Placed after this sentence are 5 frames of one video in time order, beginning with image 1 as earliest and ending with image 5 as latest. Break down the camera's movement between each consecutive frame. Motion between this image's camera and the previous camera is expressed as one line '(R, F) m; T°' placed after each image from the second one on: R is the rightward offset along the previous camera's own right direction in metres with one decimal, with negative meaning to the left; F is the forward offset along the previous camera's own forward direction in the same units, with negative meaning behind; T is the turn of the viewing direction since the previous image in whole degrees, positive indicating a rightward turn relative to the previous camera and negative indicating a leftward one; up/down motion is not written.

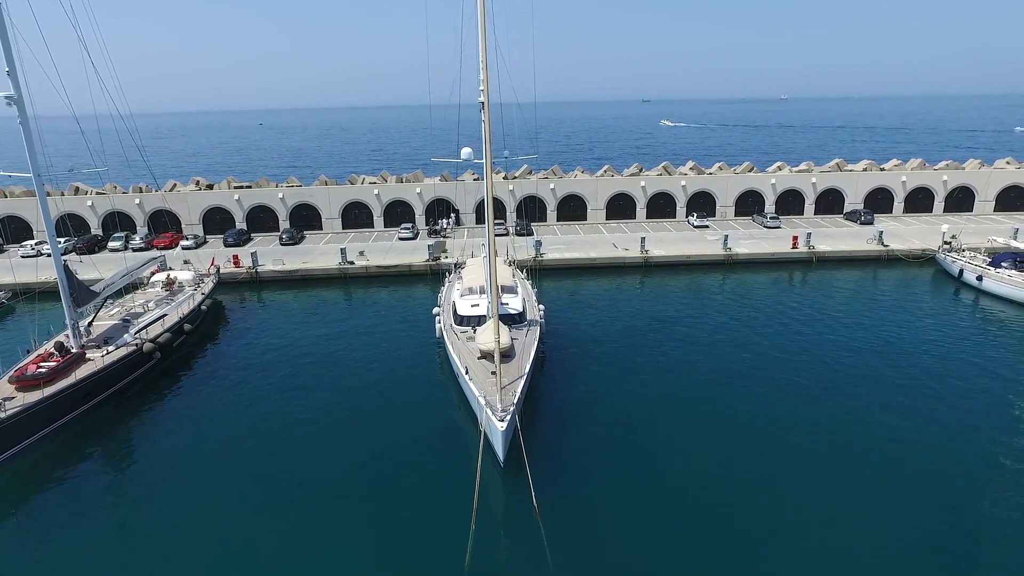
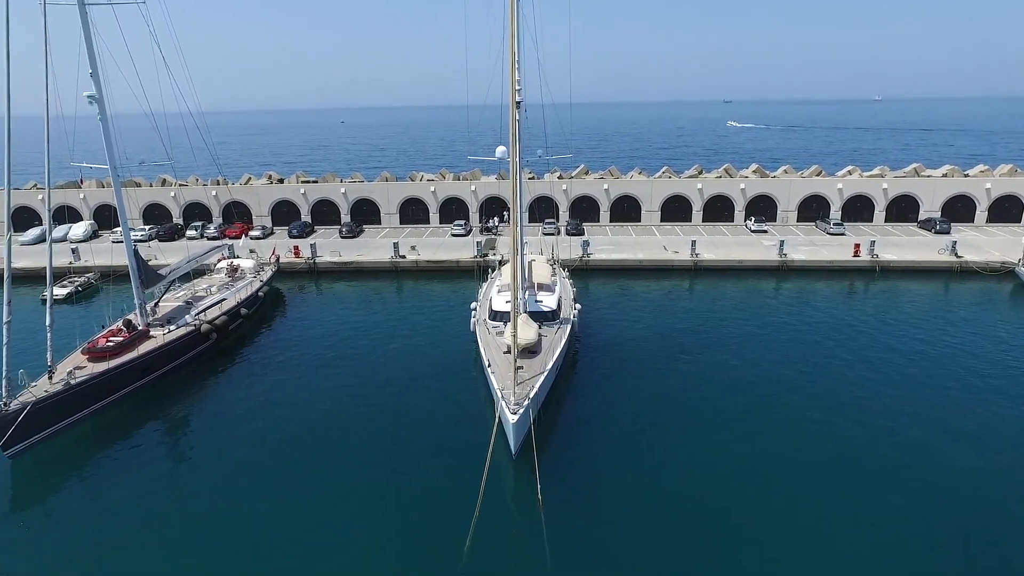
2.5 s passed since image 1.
(+1.3, -0.3) m; -6°
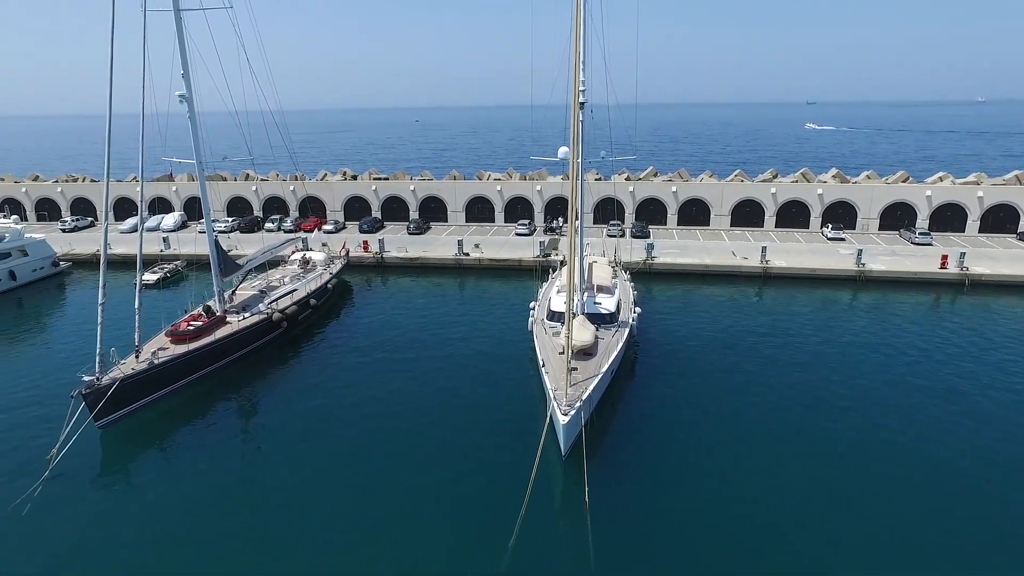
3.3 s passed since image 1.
(+0.3, -0.1) m; -6°
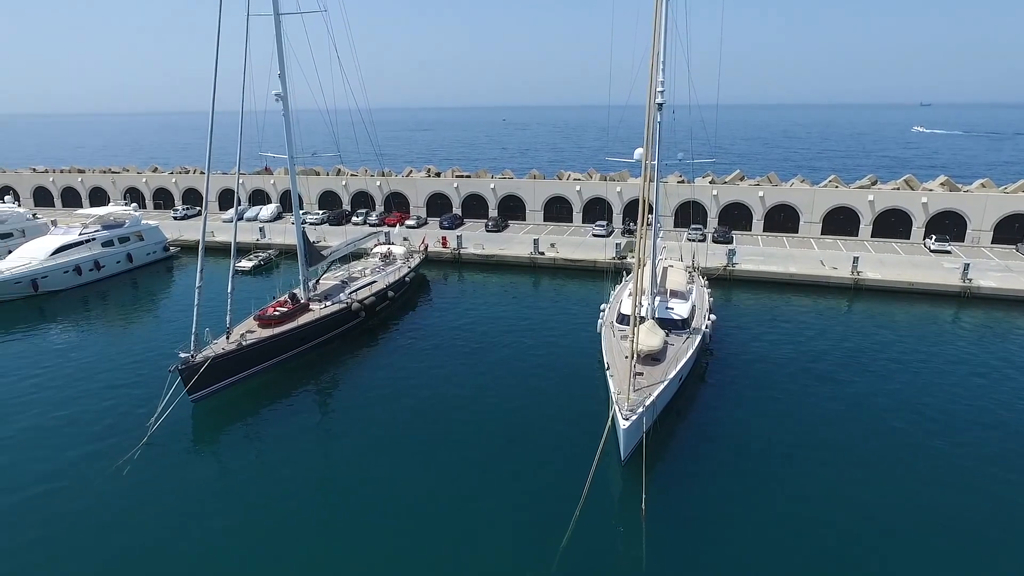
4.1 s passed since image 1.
(+0.4, -0.1) m; -7°
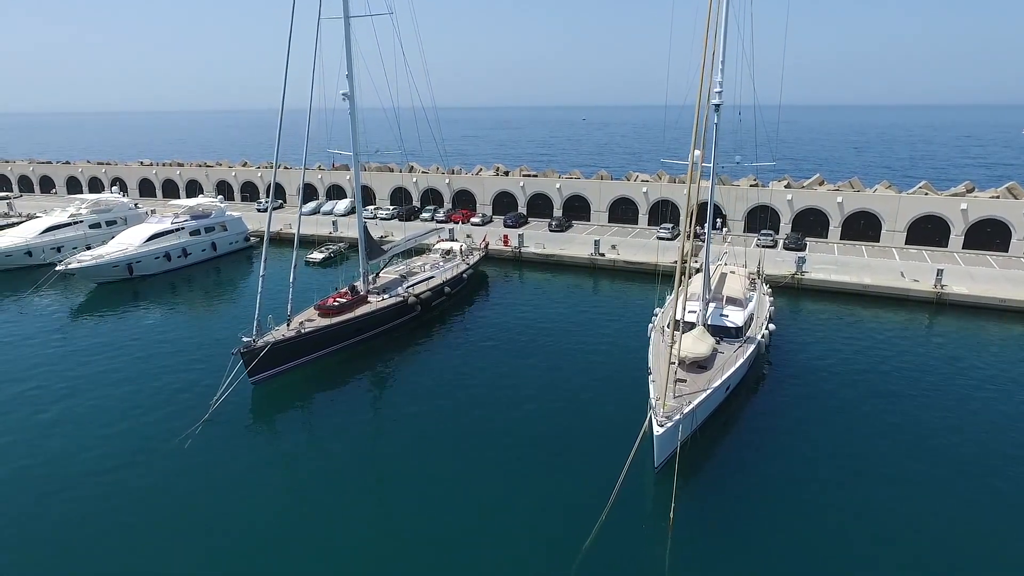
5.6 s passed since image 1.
(+0.9, 0.0) m; -7°
